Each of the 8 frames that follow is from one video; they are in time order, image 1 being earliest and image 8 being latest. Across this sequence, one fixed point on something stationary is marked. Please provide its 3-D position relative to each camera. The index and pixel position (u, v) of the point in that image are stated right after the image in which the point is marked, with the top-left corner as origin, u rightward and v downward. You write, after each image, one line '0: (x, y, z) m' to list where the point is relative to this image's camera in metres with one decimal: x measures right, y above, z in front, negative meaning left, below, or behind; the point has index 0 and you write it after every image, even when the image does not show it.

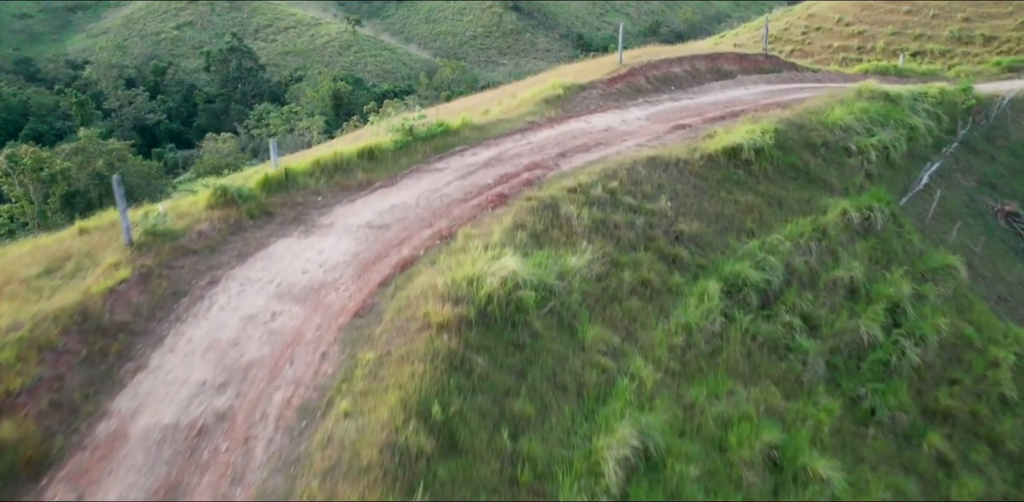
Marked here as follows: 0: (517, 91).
0: (+0.1, +2.2, +11.0) m
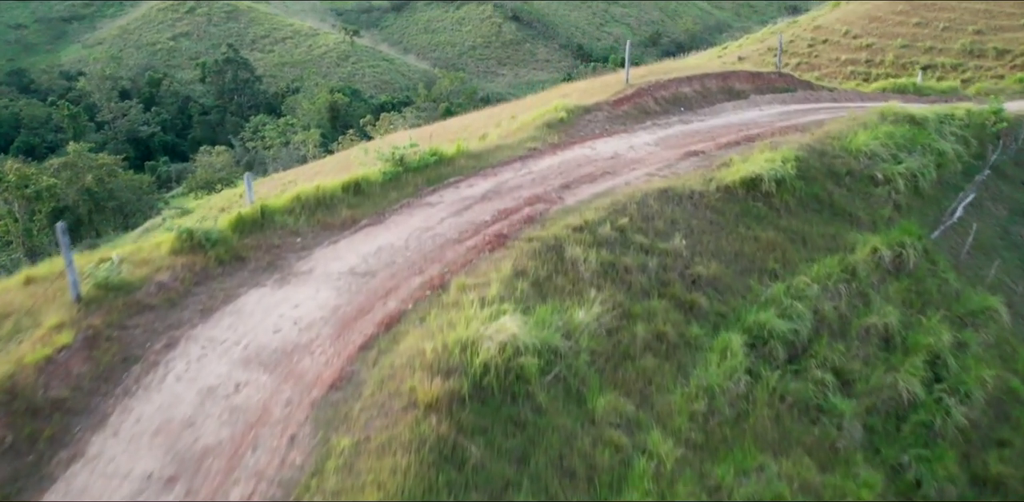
0: (+0.1, +1.8, +10.4) m
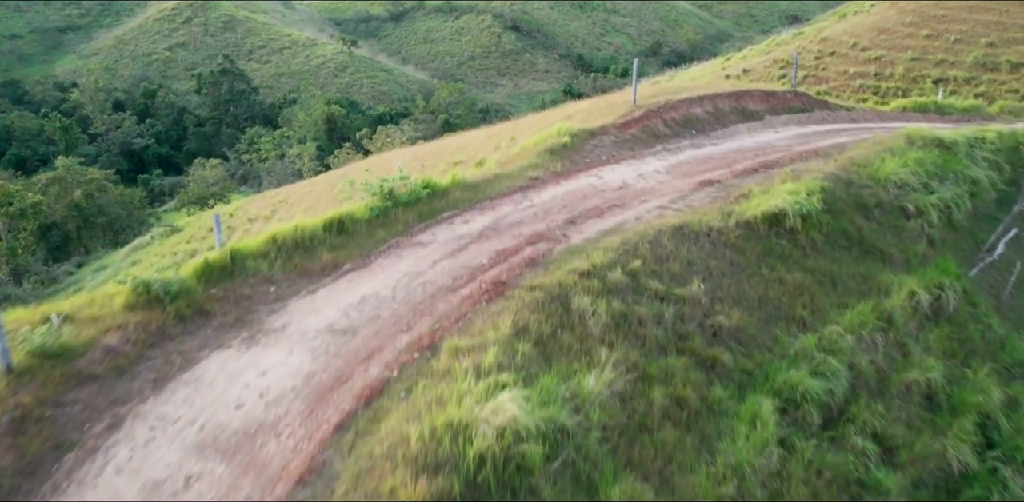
0: (+0.1, +1.4, +9.8) m
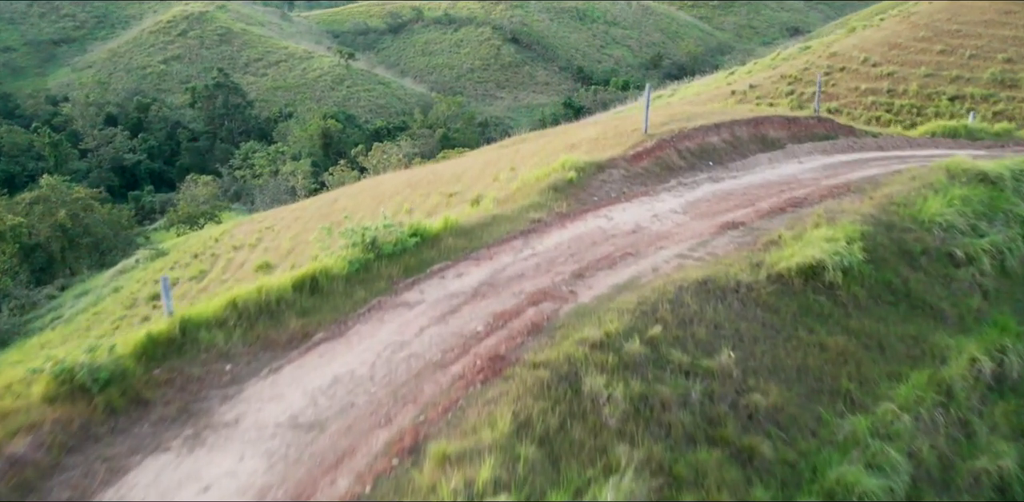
0: (+0.1, +1.0, +9.0) m
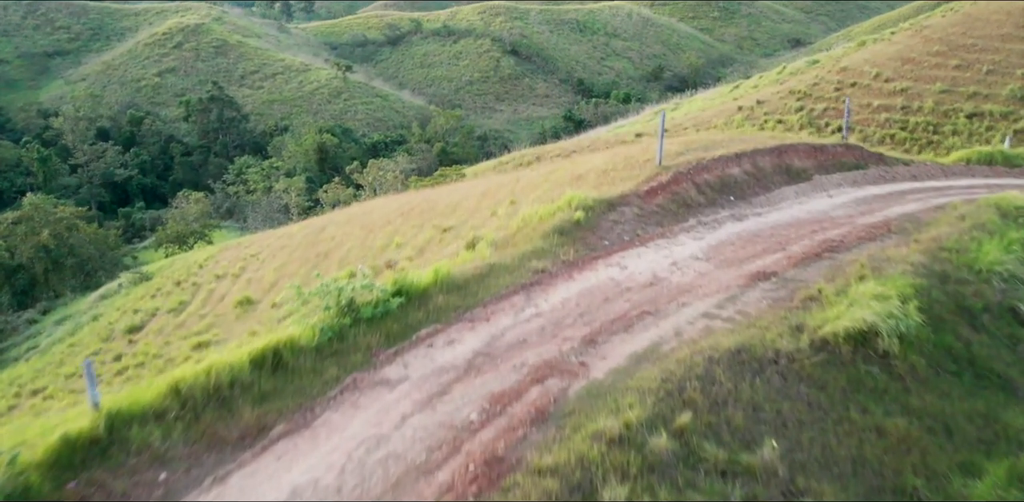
0: (+0.1, +0.6, +8.2) m
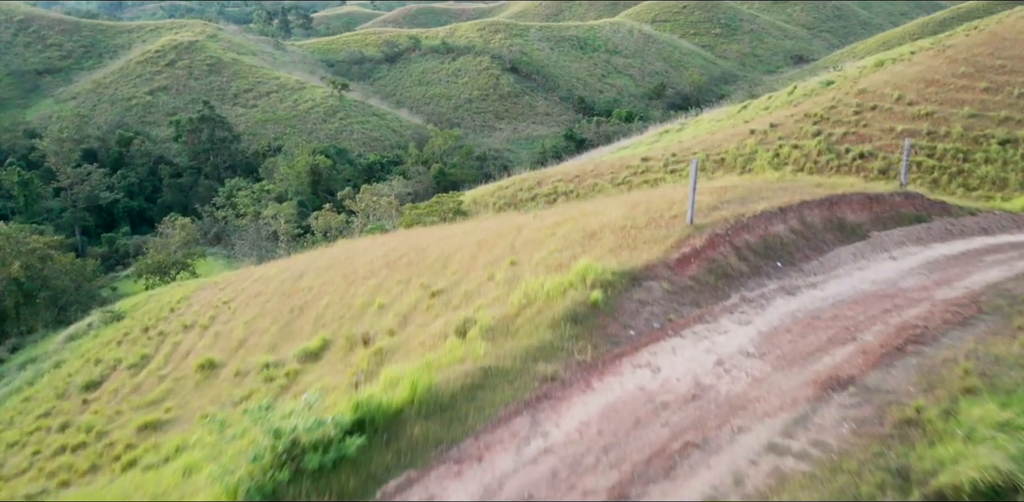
0: (+0.1, -0.1, +6.9) m
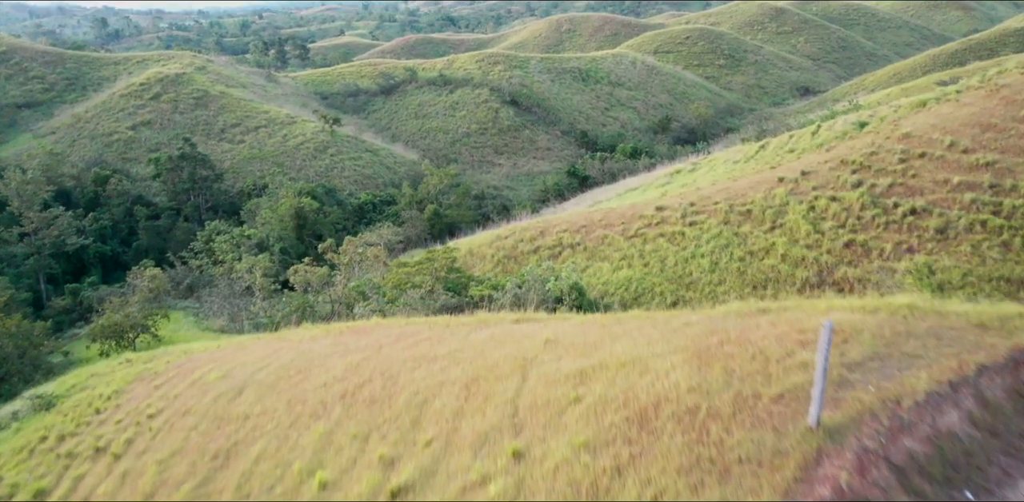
0: (+0.1, -1.1, +4.4) m
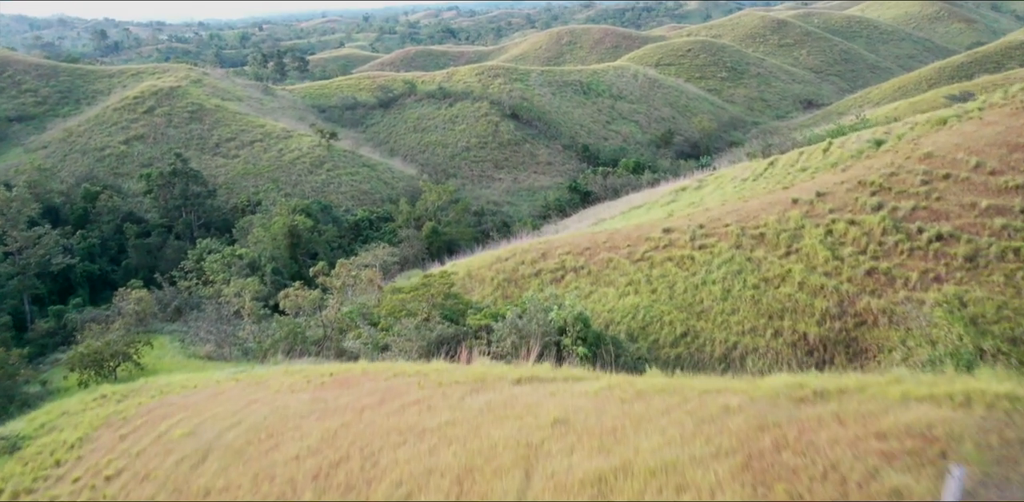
0: (+0.1, -1.5, +3.3) m
